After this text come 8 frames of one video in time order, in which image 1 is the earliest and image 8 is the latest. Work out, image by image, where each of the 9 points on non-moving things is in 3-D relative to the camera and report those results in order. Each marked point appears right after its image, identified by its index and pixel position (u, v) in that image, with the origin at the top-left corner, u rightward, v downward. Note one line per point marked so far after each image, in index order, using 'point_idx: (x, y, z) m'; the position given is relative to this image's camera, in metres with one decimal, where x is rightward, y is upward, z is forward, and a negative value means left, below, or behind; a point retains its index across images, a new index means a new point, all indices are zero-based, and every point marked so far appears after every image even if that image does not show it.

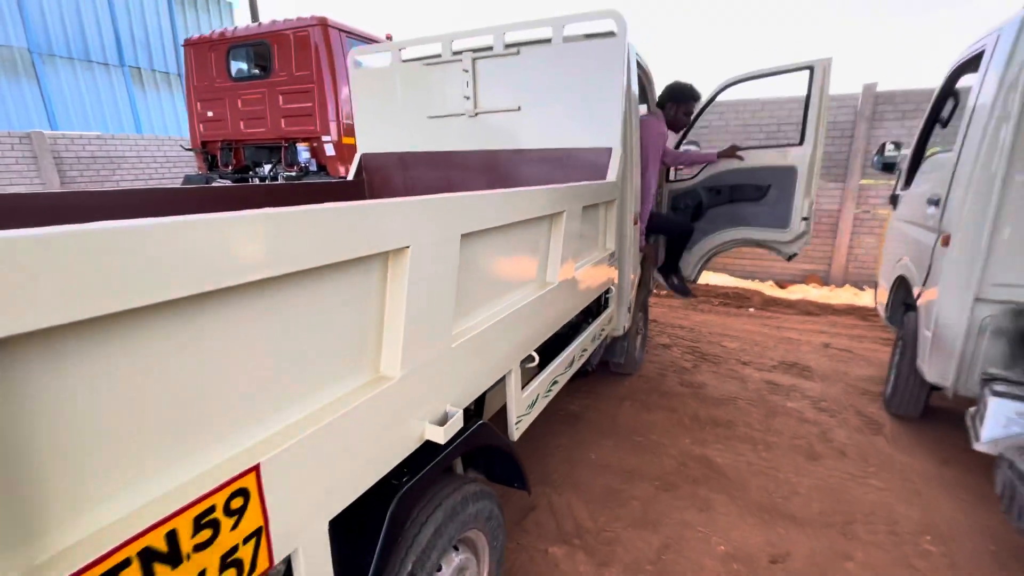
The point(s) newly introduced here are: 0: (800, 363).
0: (+2.2, -0.6, +3.6) m
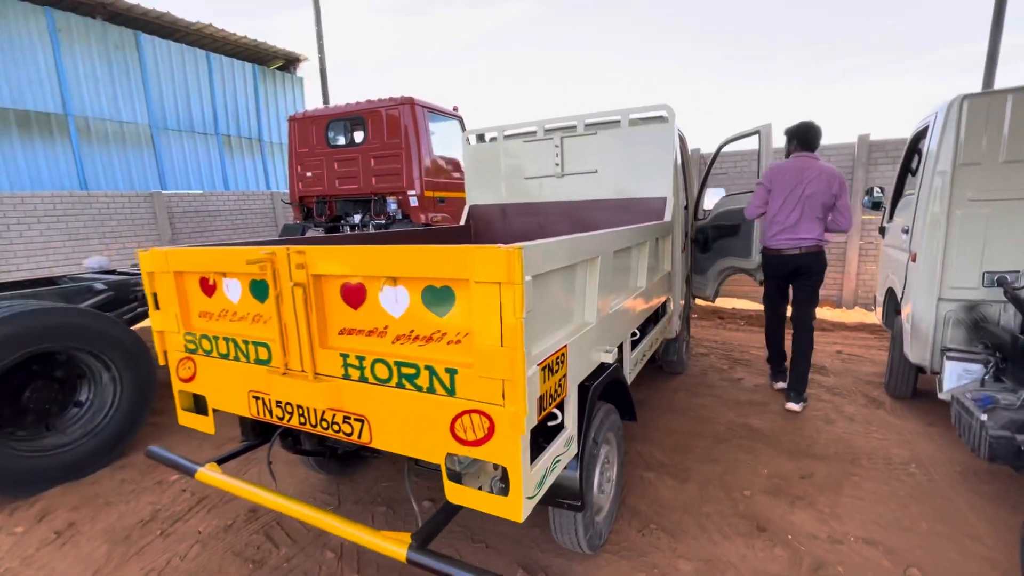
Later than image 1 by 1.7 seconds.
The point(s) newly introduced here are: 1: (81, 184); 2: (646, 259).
0: (+2.8, -0.7, +4.4) m
1: (-6.9, +1.7, +7.7) m
2: (+0.8, +0.1, +2.8) m
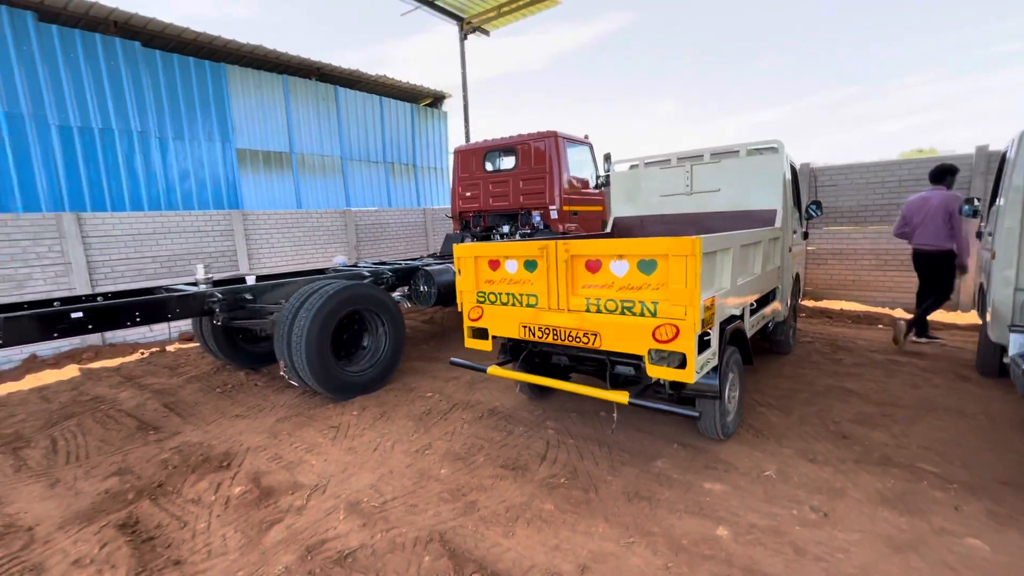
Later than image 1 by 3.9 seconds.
0: (+4.3, -0.7, +5.1) m
1: (-4.5, +1.8, +10.2) m
2: (+2.0, +0.2, +3.9) m
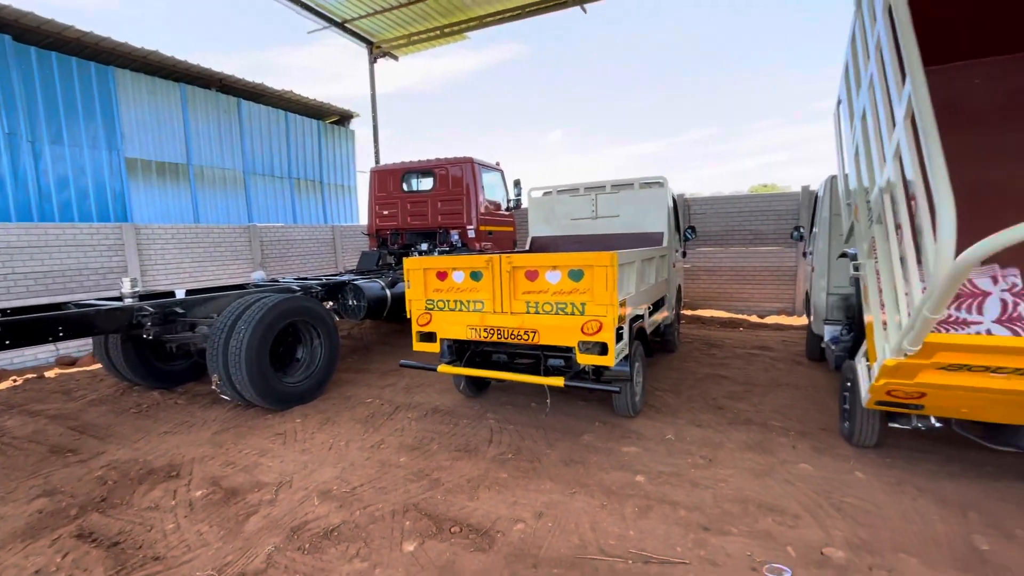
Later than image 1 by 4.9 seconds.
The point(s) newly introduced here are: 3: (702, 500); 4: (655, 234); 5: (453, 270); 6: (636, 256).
0: (+3.4, -0.8, +6.4) m
1: (-6.3, +1.4, +9.6) m
2: (+1.4, +0.2, +4.8) m
3: (+1.1, -1.3, +2.9) m
4: (+1.6, +0.6, +5.5) m
5: (-0.5, +0.1, +3.9) m
6: (+1.1, +0.3, +4.1) m
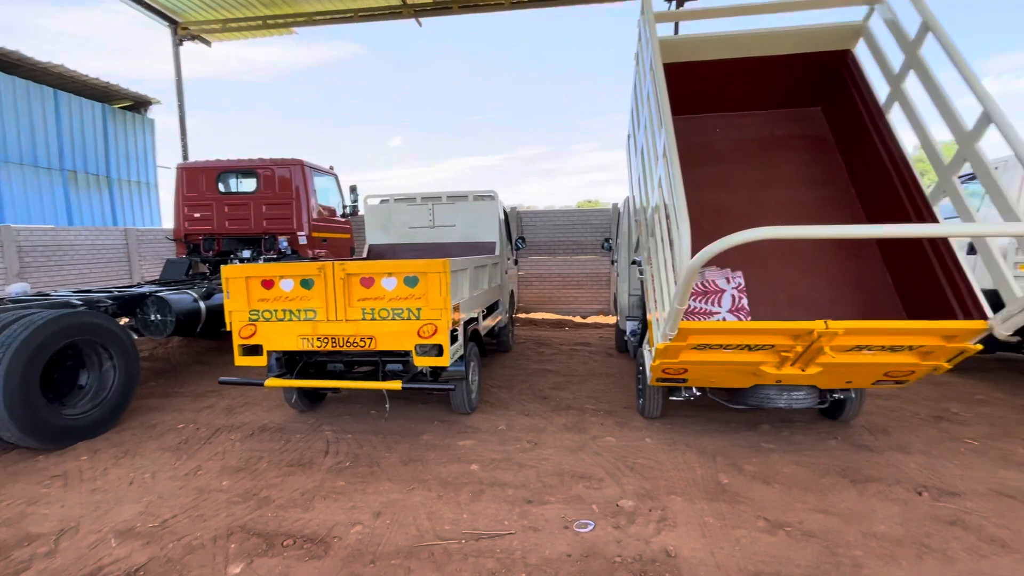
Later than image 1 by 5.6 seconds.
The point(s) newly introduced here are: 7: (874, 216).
0: (+1.1, -0.8, +7.4) m
1: (-9.2, +1.1, +7.3) m
2: (-0.3, +0.1, +5.2) m
3: (+0.1, -1.3, +3.2) m
4: (-0.3, +0.6, +6.0) m
5: (-1.8, +0.1, +3.7) m
6: (-0.4, +0.2, +4.4) m
7: (+2.8, +0.5, +3.7) m
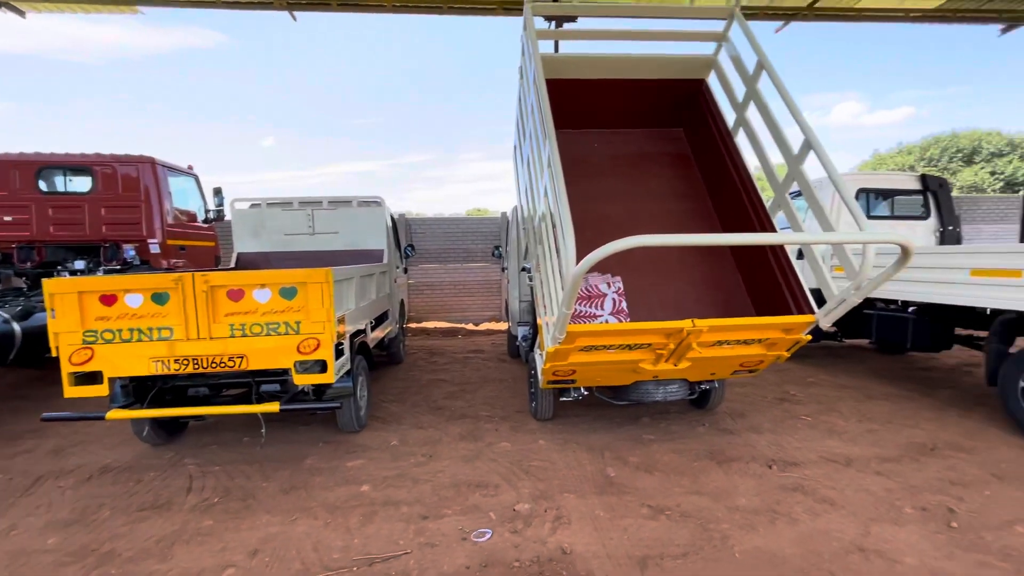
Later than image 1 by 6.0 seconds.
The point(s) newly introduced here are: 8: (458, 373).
0: (-0.5, -0.9, +7.4) m
1: (-10.6, +0.8, +5.1) m
2: (-1.4, 0.0, +5.0) m
3: (-0.6, -1.3, +3.1) m
4: (-1.6, +0.5, +5.7) m
5: (-2.5, 0.0, +3.2) m
6: (-1.4, +0.1, +4.2) m
7: (+1.9, +0.5, +4.2) m
8: (-0.7, -1.1, +6.0) m
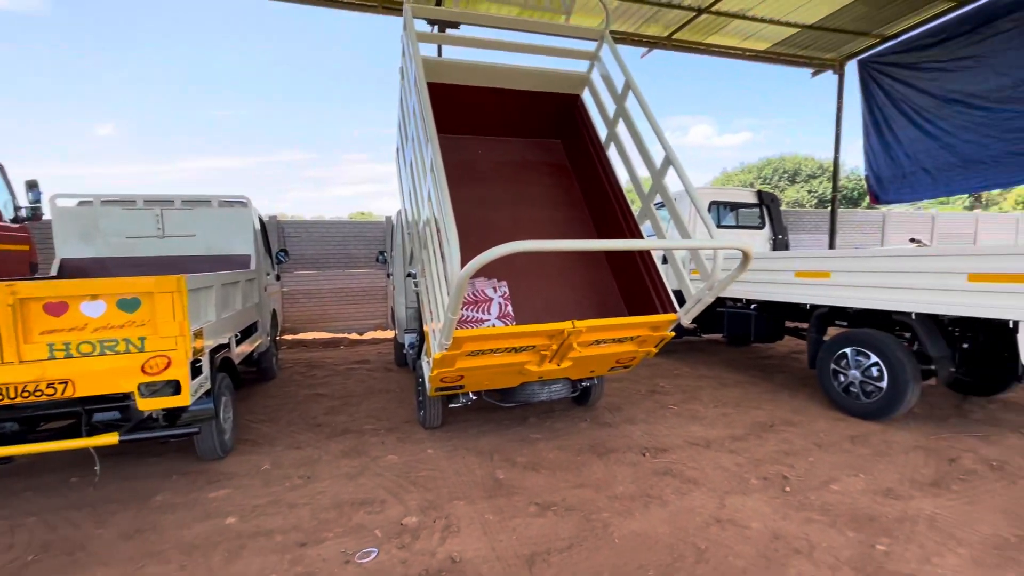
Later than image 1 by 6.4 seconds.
0: (-2.2, -1.1, +7.1) m
1: (-11.5, +0.5, +2.5) m
2: (-2.6, -0.1, +4.5) m
3: (-1.3, -1.4, +2.9) m
4: (-2.9, +0.4, +5.2) m
5: (-3.2, -0.1, +2.5) m
6: (-2.3, +0.1, +3.7) m
7: (+0.8, +0.5, +4.5) m
8: (-2.0, -1.1, +5.6) m
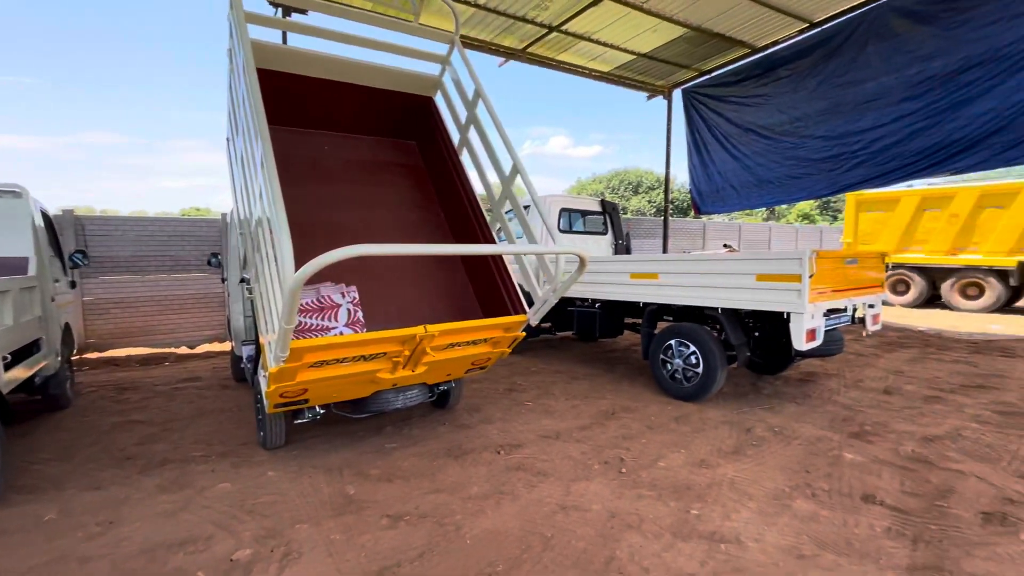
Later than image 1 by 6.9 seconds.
0: (-4.1, -1.1, +6.2) m
1: (-11.9, +0.3, -0.7) m
2: (-3.8, -0.1, +3.7) m
3: (-2.1, -1.4, +2.4) m
4: (-4.3, +0.3, +4.2) m
5: (-3.9, -0.2, +1.5) m
6: (-3.3, 0.0, +3.0) m
7: (-0.5, +0.5, +4.5) m
8: (-3.6, -1.2, +4.9) m
